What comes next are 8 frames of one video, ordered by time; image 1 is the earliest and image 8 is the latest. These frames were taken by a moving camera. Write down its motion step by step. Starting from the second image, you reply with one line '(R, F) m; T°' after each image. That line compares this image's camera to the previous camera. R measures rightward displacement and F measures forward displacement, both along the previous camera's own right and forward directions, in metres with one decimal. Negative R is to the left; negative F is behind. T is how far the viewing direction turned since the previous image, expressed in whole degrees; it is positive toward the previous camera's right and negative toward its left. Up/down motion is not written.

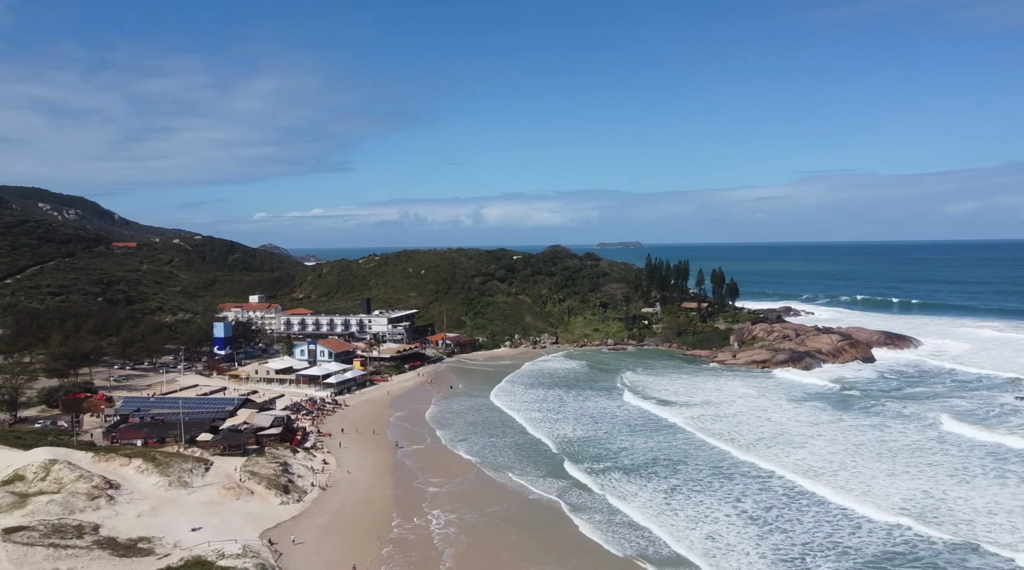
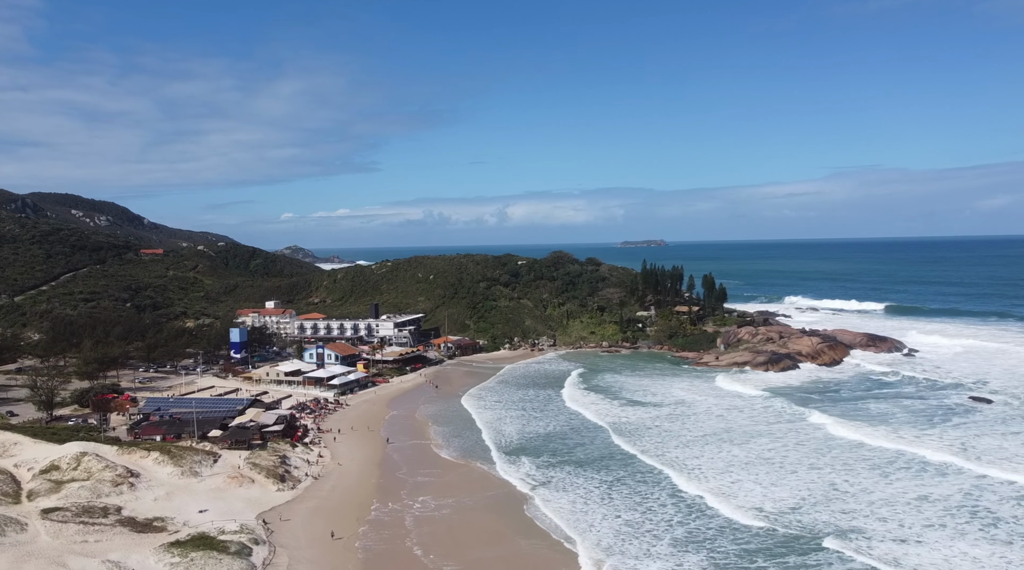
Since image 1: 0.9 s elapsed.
(+2.2, -3.7) m; -2°
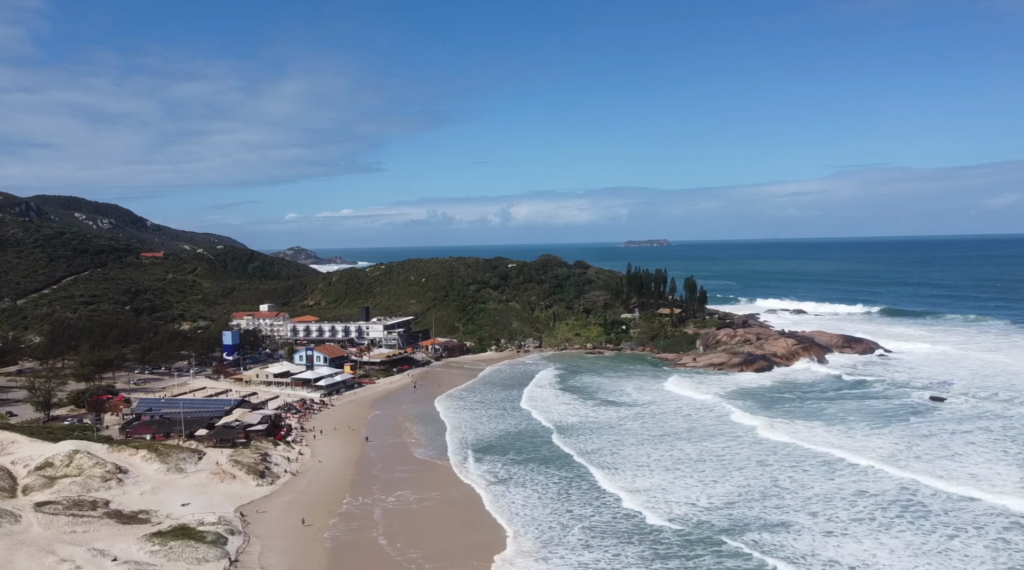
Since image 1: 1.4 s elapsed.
(+1.5, -1.9) m; 0°
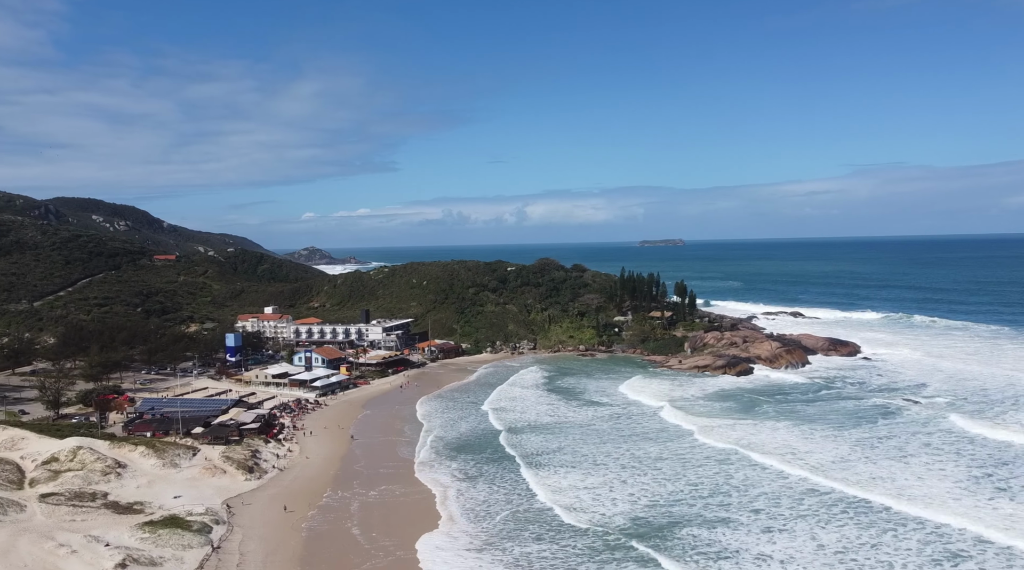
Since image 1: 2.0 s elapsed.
(+1.9, -2.2) m; -1°
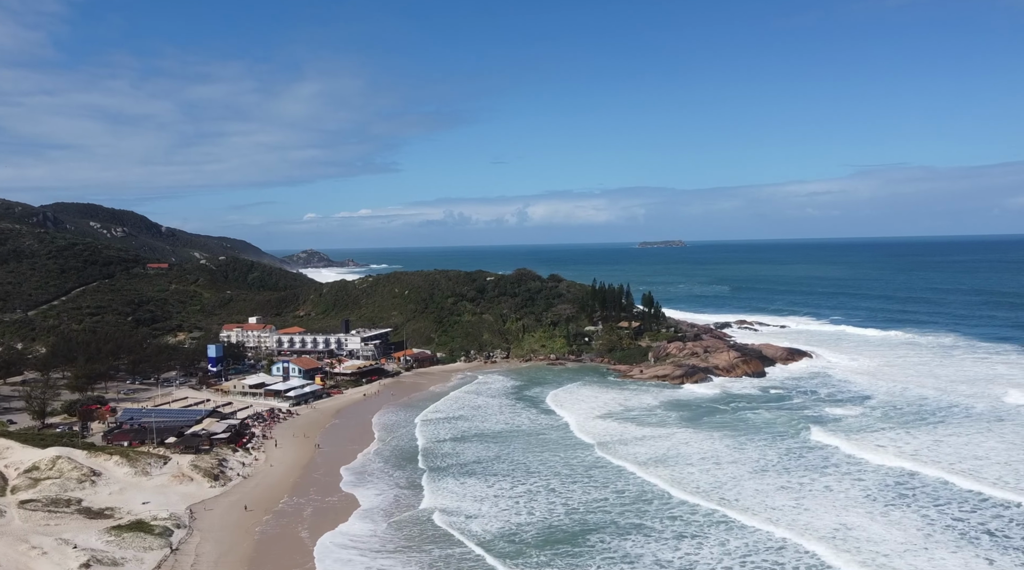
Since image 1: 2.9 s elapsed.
(+2.7, -3.0) m; 0°
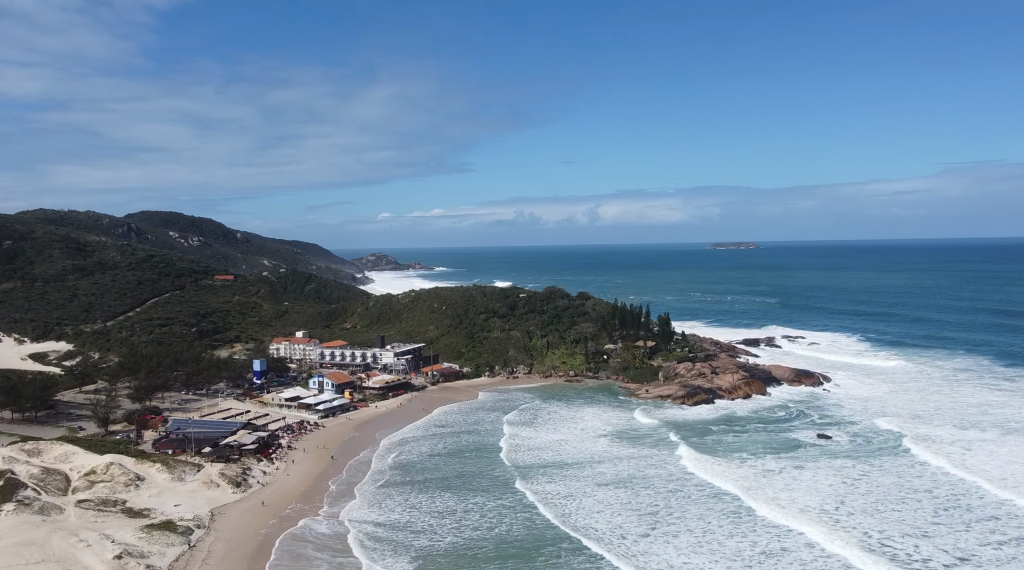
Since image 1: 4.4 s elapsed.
(+5.0, -5.4) m; -5°
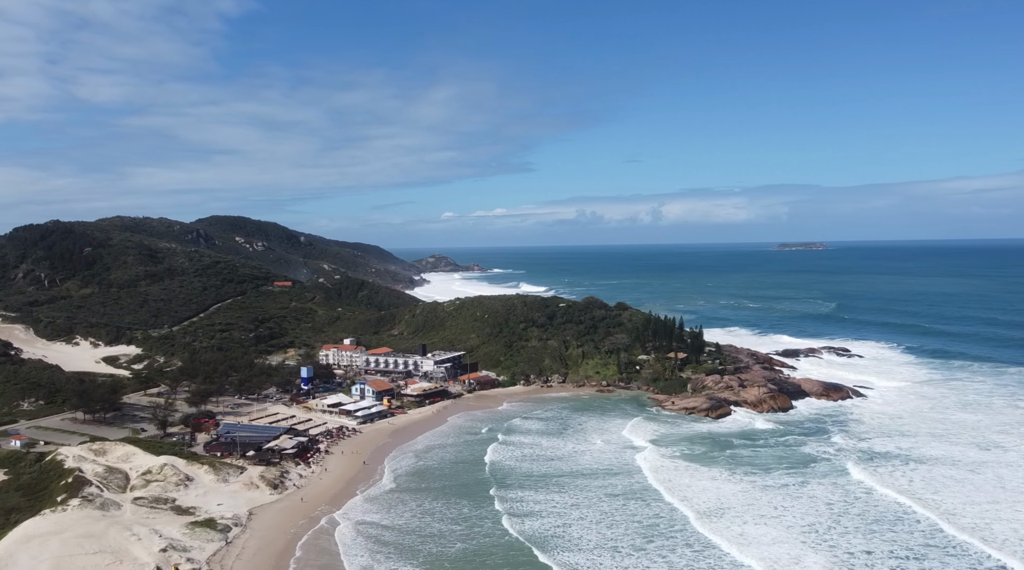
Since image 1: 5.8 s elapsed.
(+3.0, -3.3) m; -4°
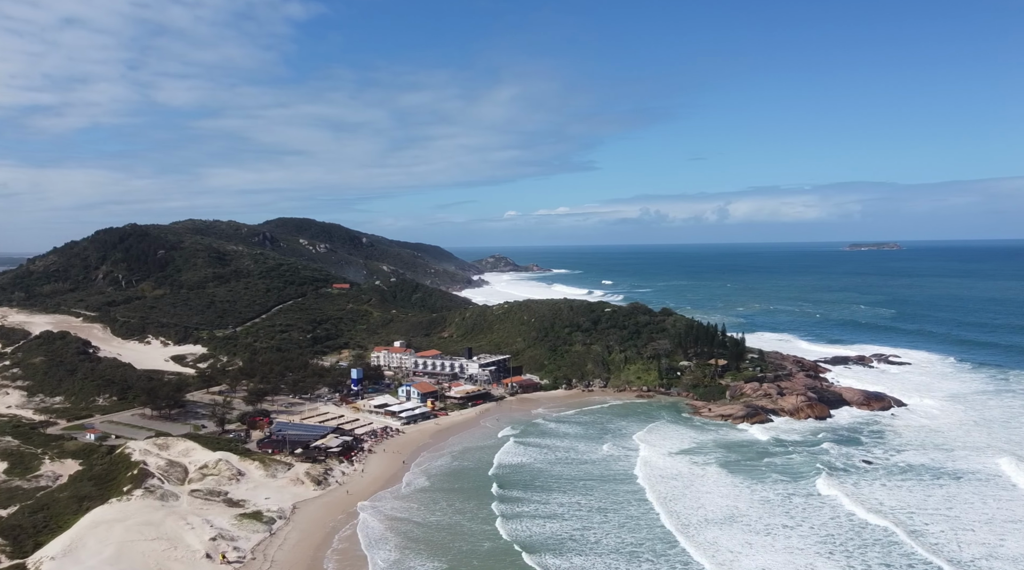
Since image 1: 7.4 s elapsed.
(+2.2, -2.5) m; -4°
